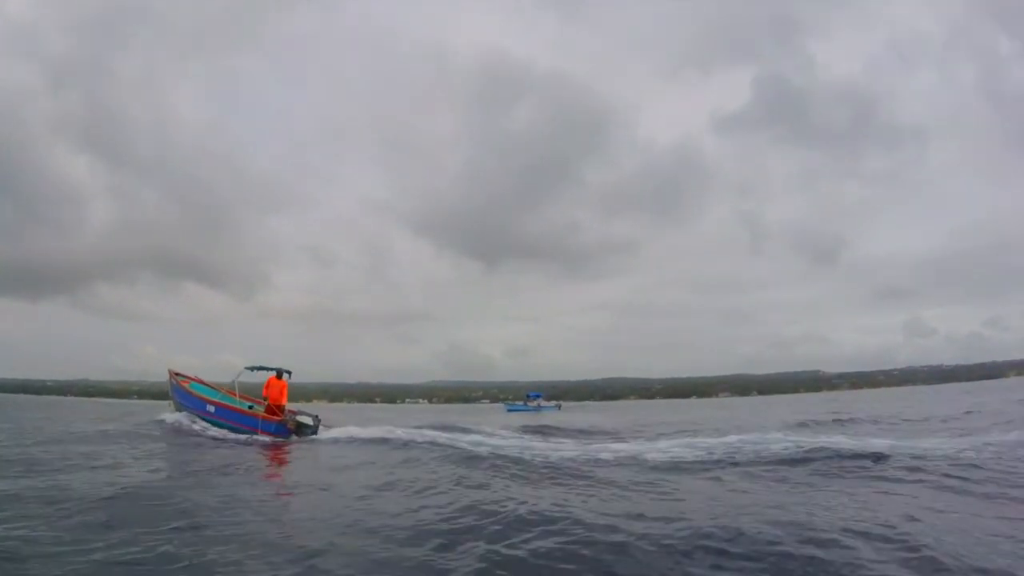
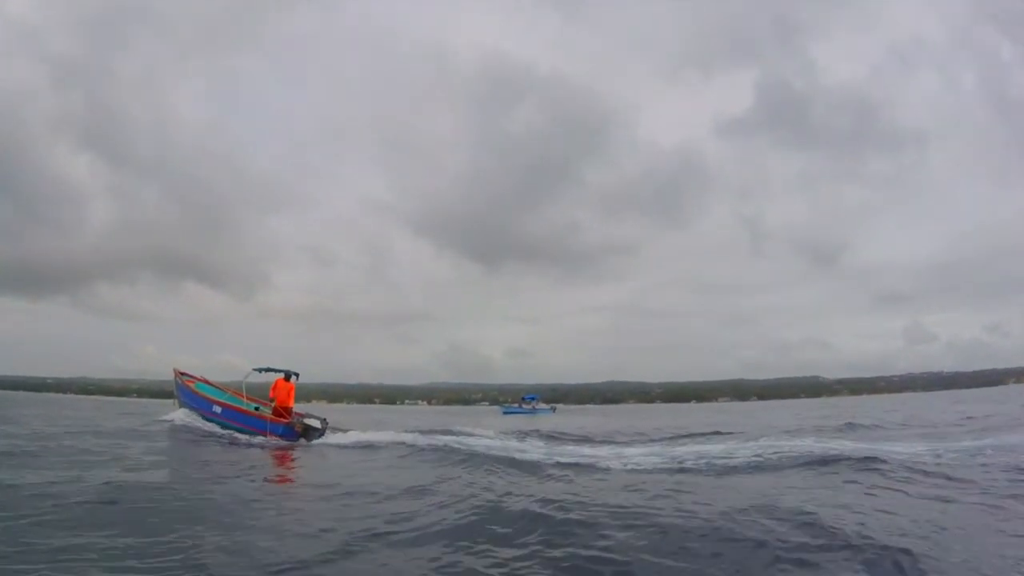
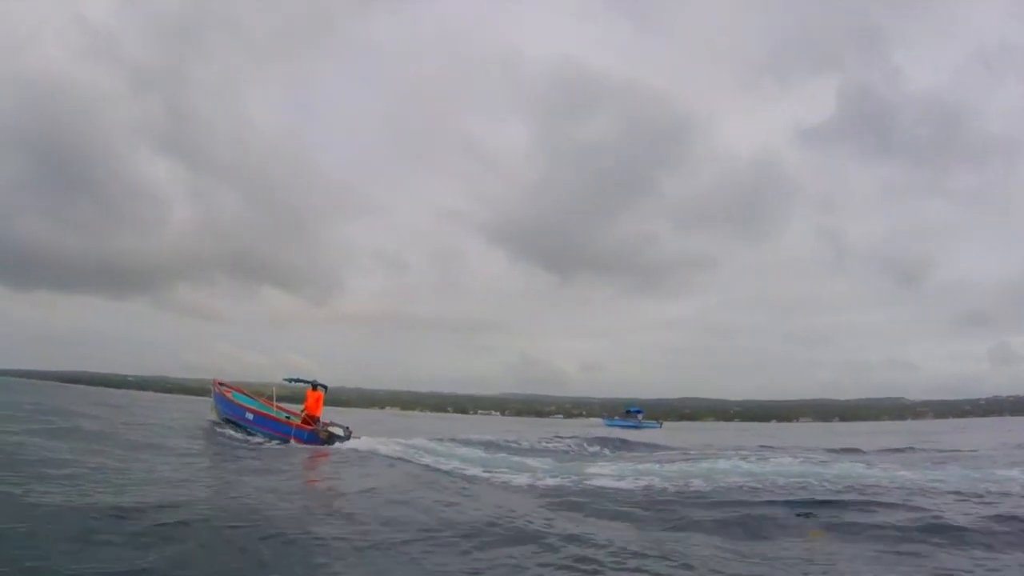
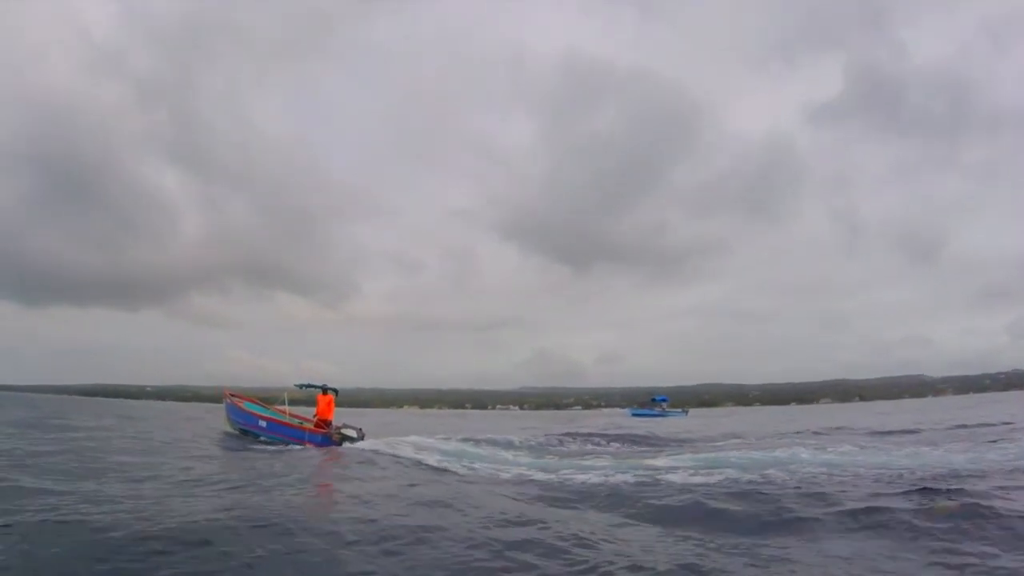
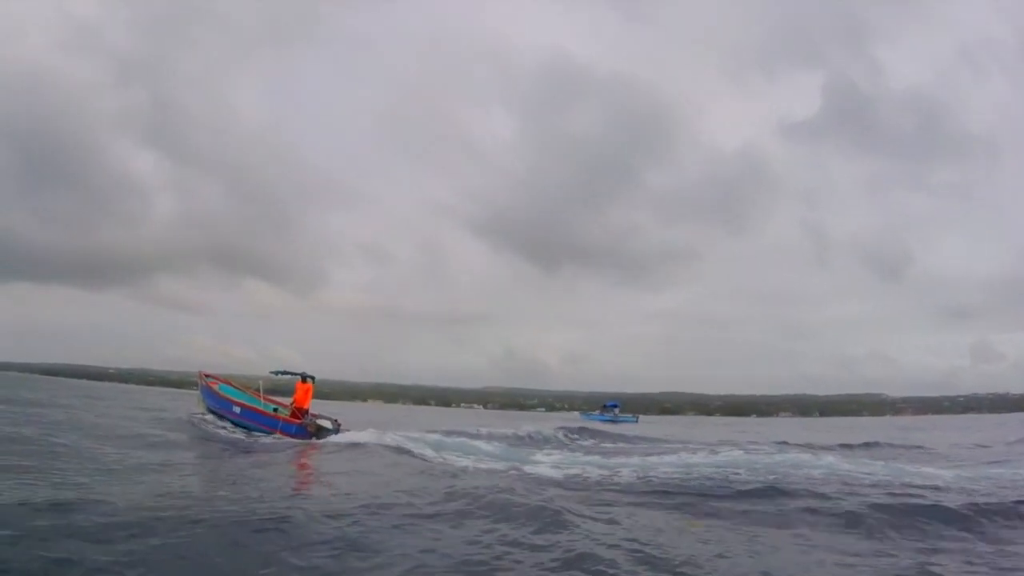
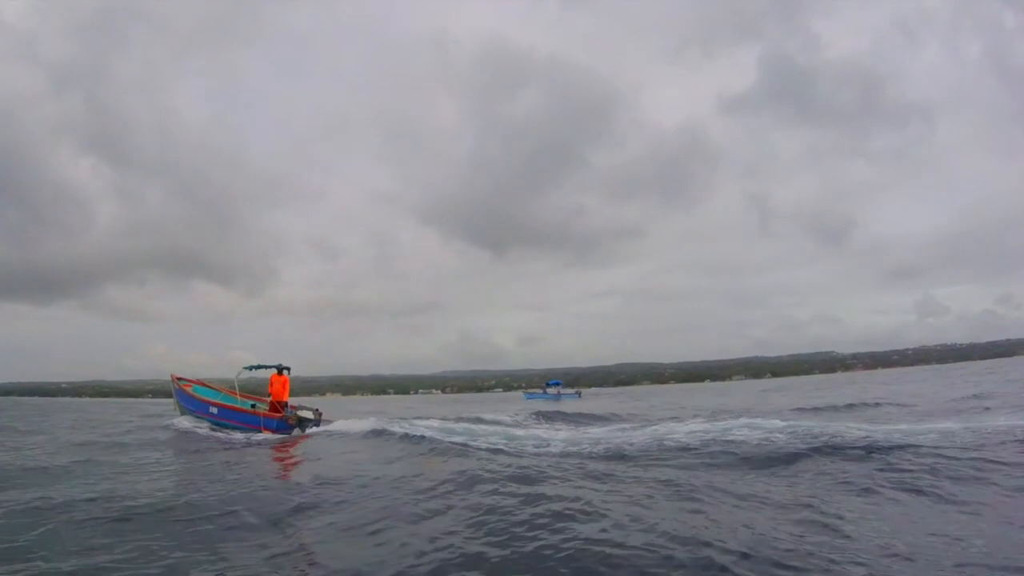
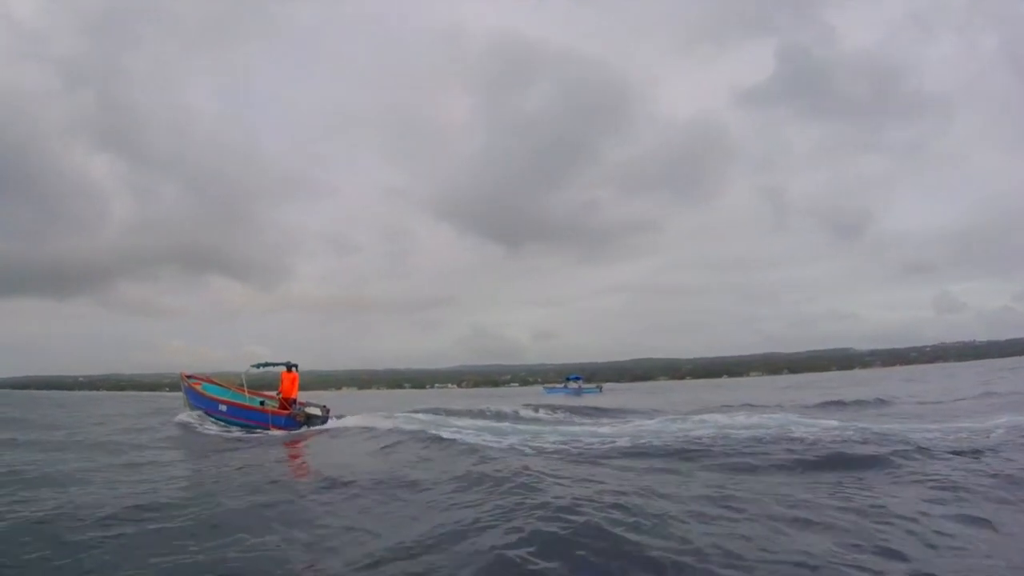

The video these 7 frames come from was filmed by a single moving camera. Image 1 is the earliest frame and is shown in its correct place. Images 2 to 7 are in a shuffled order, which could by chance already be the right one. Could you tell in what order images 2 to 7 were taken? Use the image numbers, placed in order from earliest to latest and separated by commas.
2, 6, 7, 5, 3, 4
